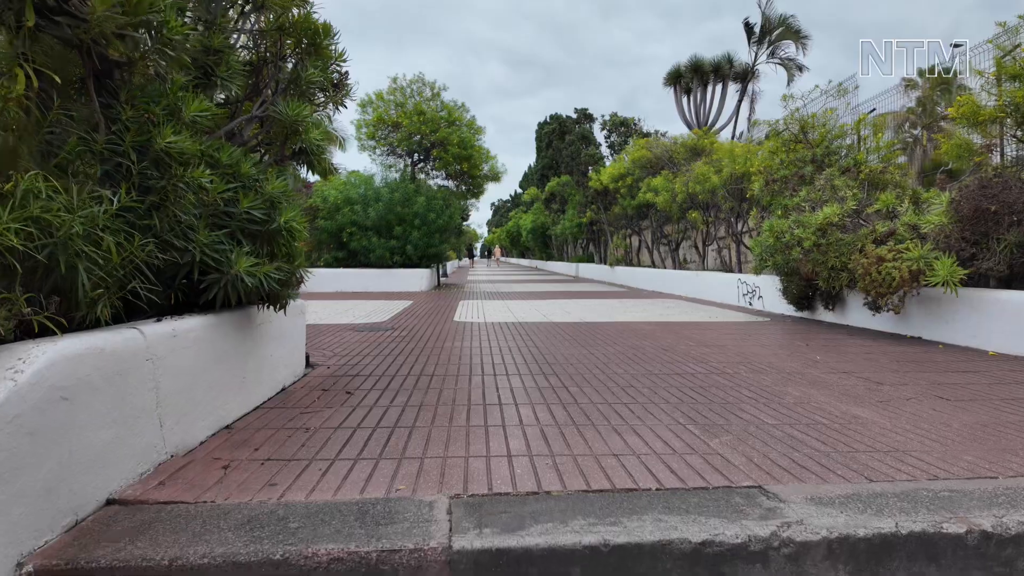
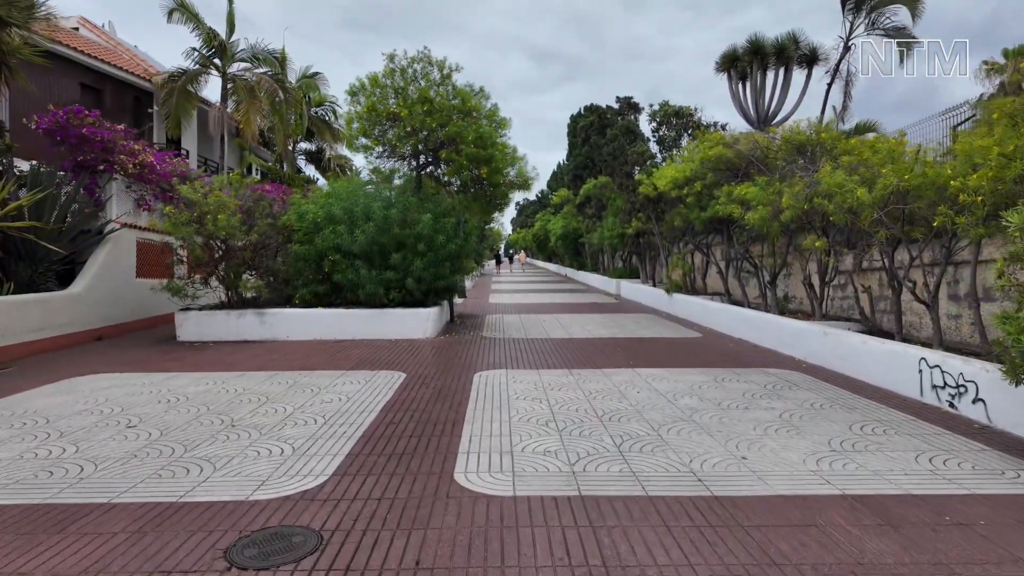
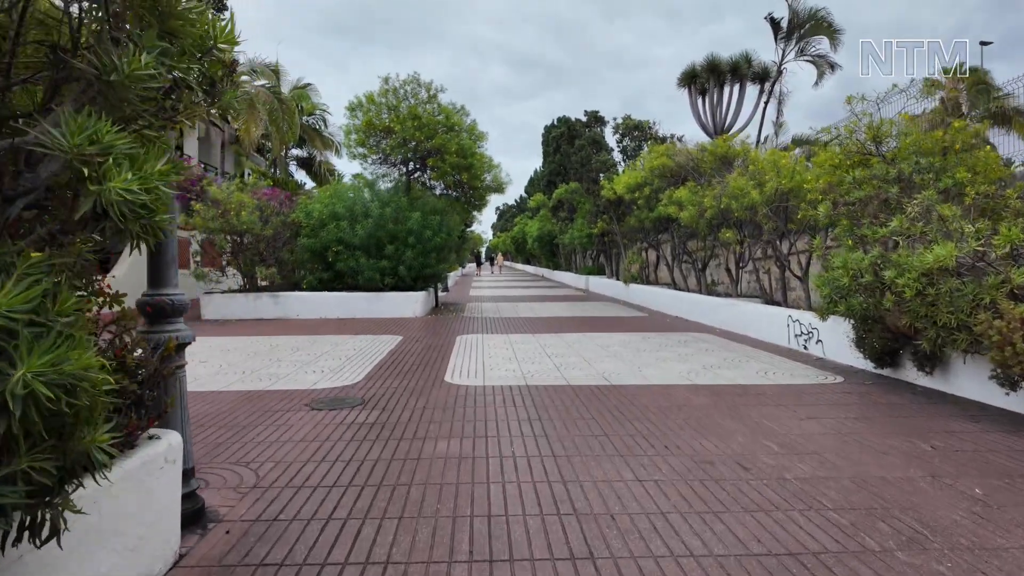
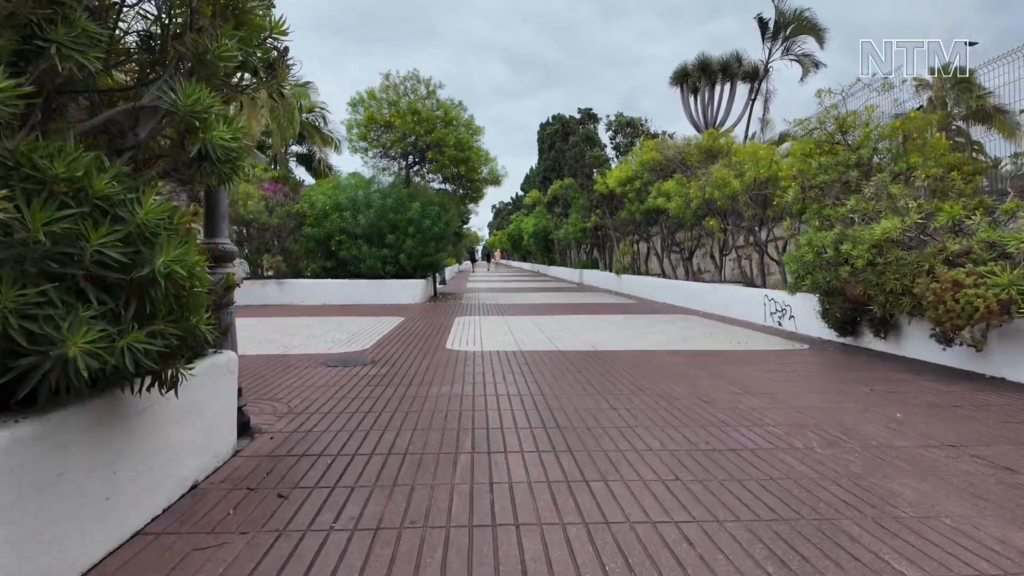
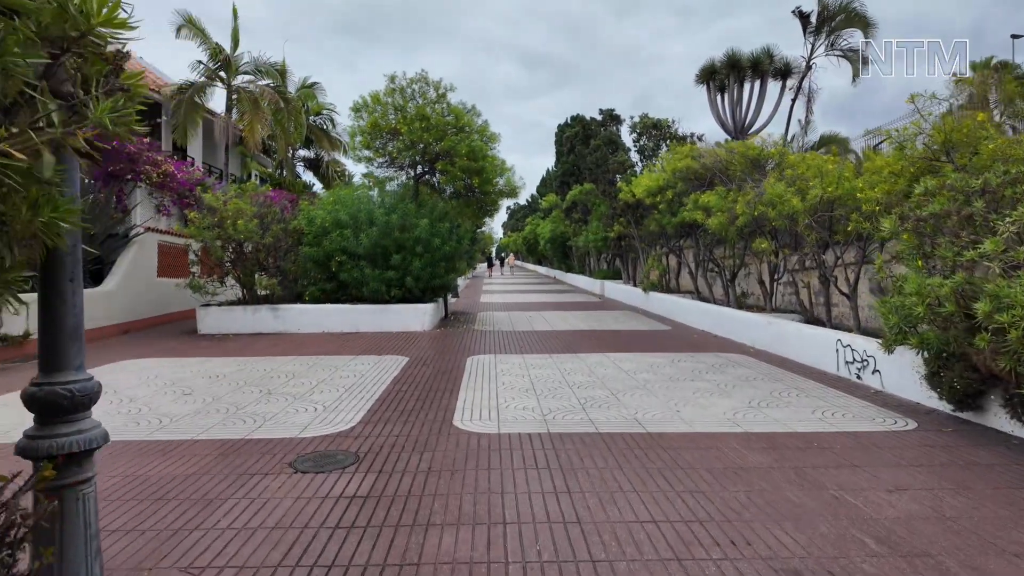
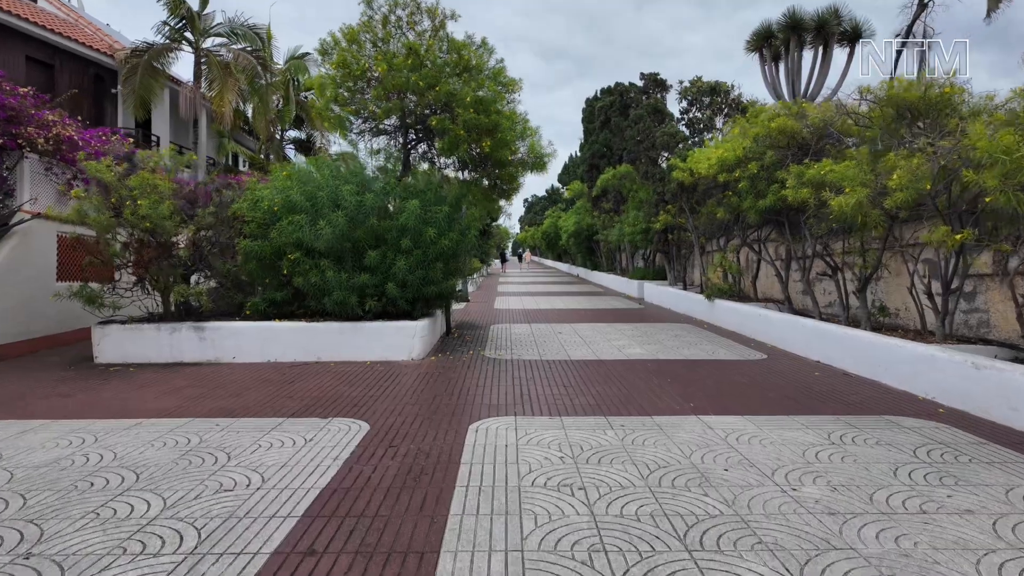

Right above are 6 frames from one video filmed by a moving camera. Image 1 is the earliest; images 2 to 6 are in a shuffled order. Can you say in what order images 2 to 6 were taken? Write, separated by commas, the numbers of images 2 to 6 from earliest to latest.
4, 3, 5, 2, 6
